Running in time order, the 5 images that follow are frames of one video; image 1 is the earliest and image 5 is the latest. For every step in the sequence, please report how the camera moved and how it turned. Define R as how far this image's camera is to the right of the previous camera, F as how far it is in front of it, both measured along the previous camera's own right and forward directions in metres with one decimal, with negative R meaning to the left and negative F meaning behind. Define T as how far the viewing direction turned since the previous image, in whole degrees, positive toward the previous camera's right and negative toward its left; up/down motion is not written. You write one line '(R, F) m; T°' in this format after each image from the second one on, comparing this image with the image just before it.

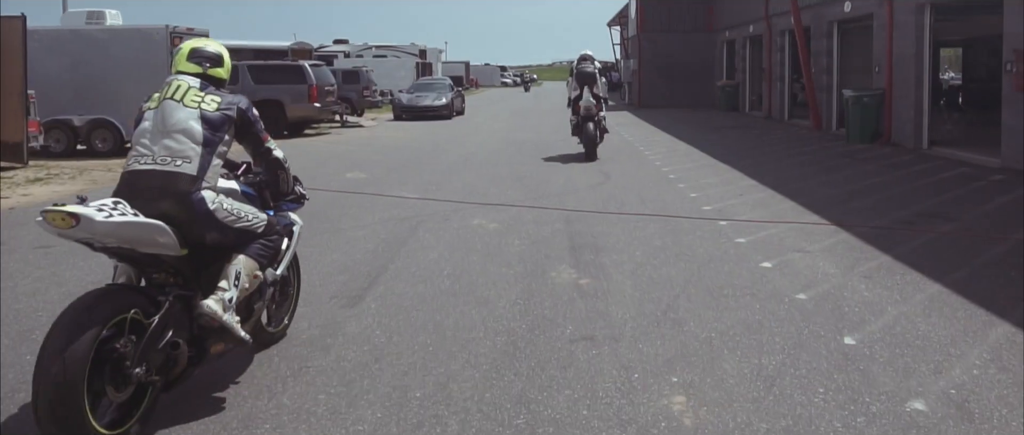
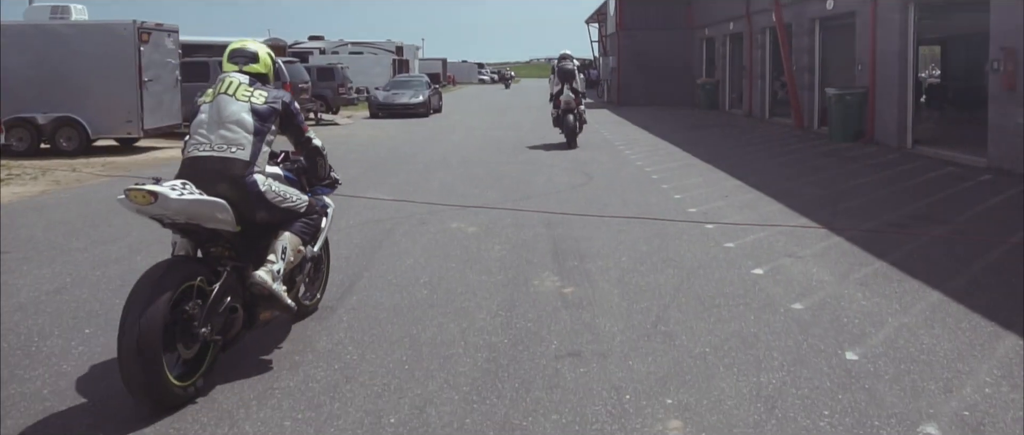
(0.0, +0.4) m; +1°
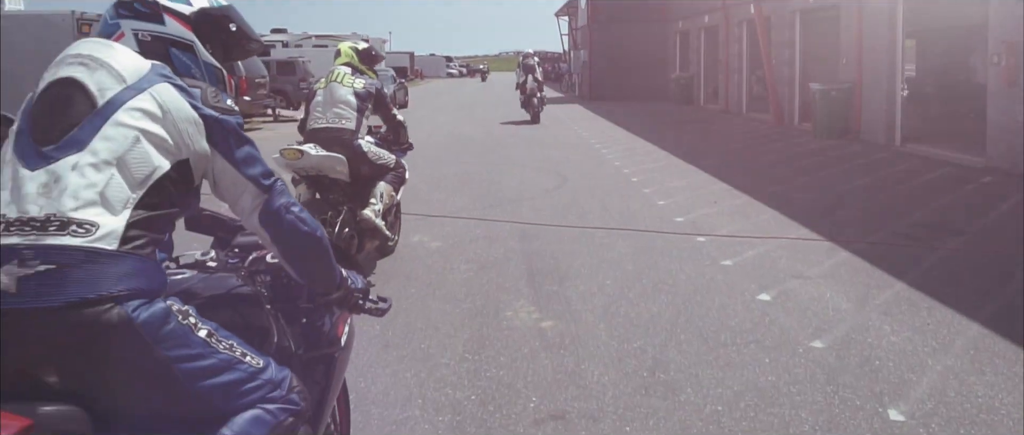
(0.0, +1.1) m; +2°
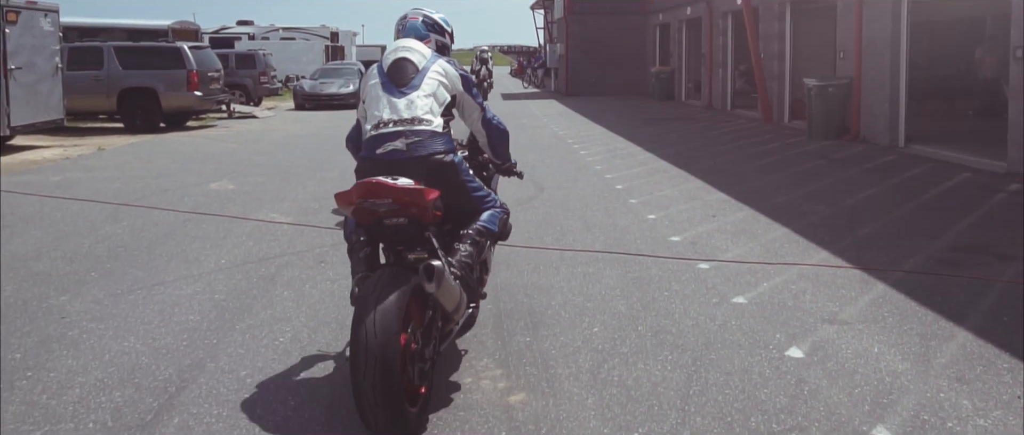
(+0.1, +1.5) m; +1°
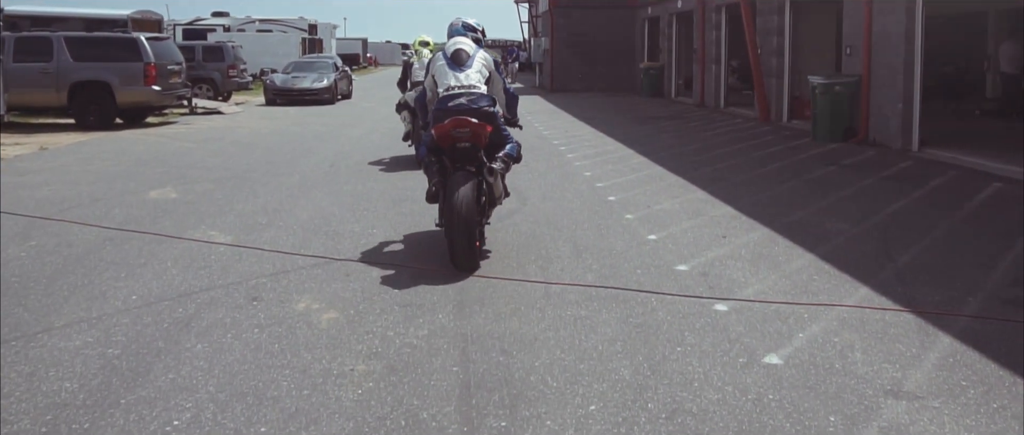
(+0.1, +1.4) m; +1°
